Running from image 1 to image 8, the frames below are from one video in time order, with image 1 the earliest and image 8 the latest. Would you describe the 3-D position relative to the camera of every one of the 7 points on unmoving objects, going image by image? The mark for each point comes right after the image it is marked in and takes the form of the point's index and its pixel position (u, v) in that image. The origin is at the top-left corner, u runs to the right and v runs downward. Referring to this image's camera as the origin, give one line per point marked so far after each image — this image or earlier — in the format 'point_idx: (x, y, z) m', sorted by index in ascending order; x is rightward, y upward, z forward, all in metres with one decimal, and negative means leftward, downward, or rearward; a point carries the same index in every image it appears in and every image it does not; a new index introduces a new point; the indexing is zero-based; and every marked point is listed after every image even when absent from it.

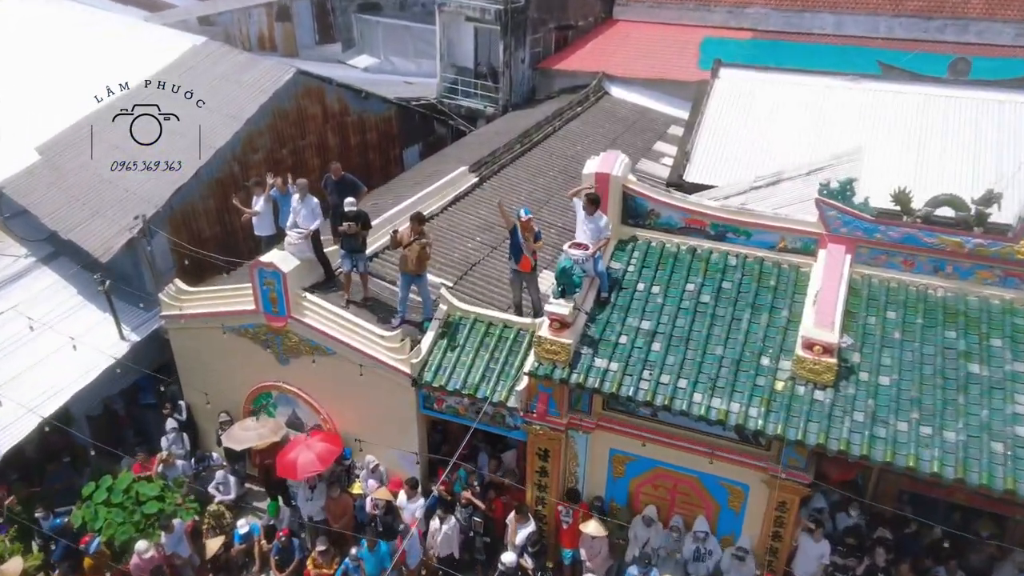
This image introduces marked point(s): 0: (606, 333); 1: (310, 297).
0: (+1.3, -0.6, +10.0) m
1: (-3.0, -0.2, +11.2) m
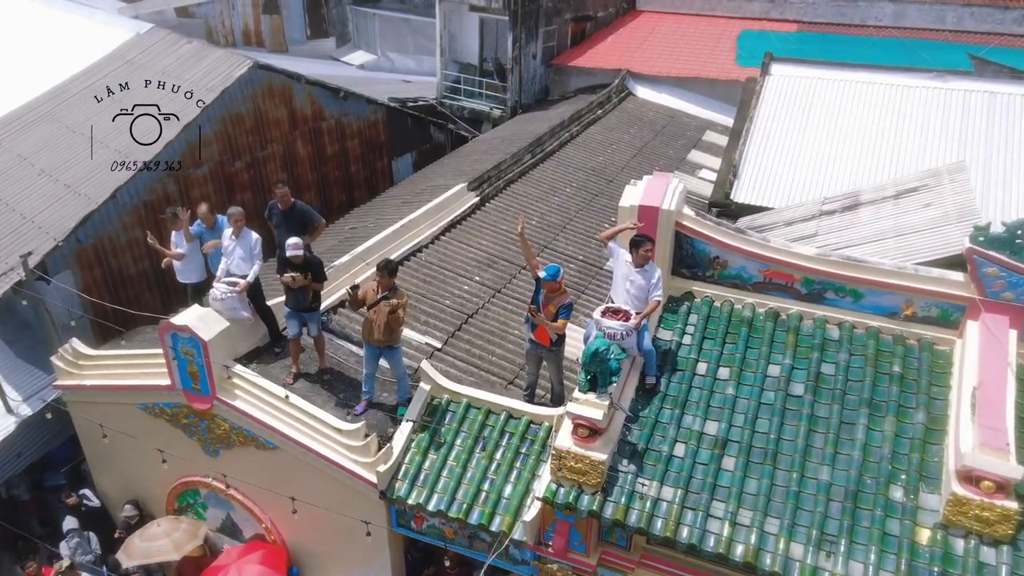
0: (+1.3, -1.4, +6.9) m
1: (-3.0, -0.9, +8.1) m
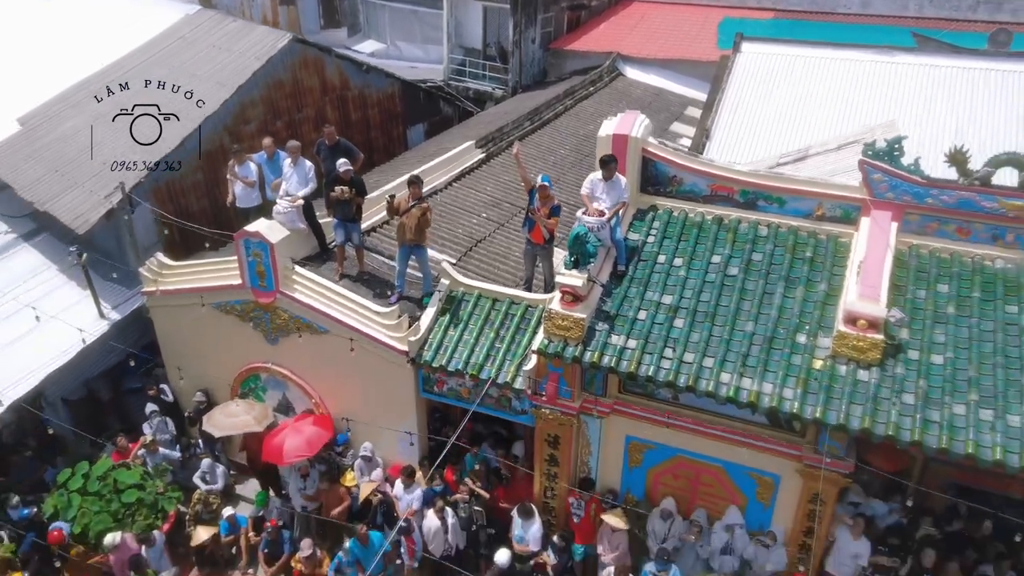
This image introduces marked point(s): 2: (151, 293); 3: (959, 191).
0: (+1.4, -0.2, +9.0) m
1: (-2.9, +0.2, +10.3) m
2: (-5.6, -0.1, +11.5) m
3: (+5.1, +1.1, +8.4) m
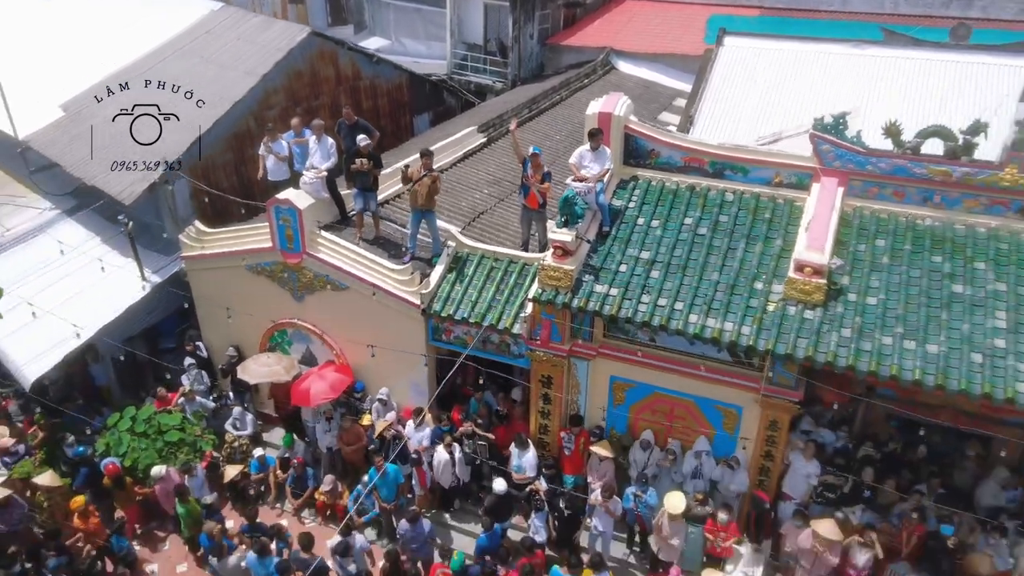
0: (+1.3, +0.4, +10.5) m
1: (-3.0, +0.8, +11.7) m
2: (-5.7, +0.5, +13.0) m
3: (+5.1, +1.7, +9.8) m
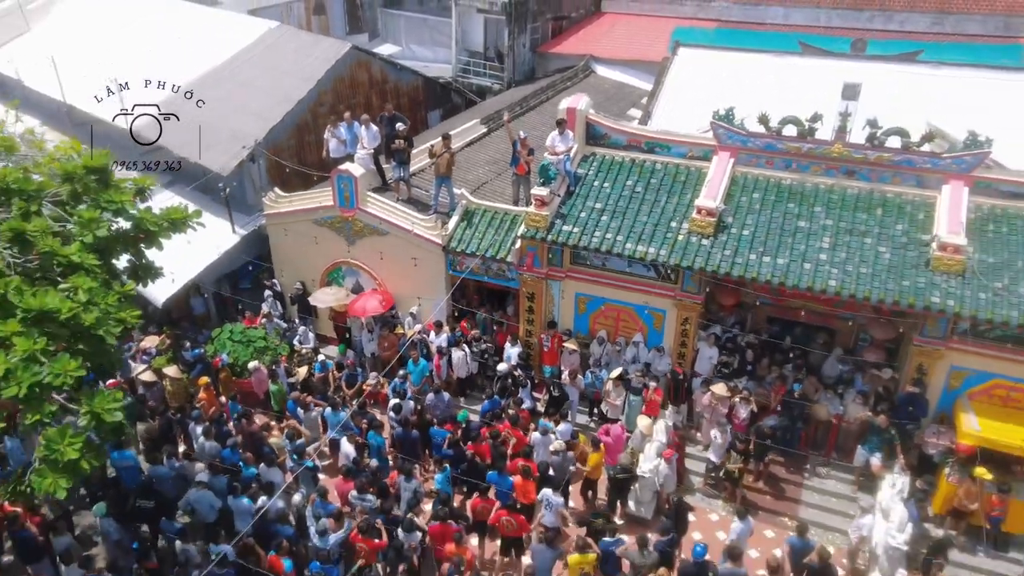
0: (+1.2, +1.6, +15.2) m
1: (-3.1, +2.0, +16.4) m
2: (-5.8, +1.7, +17.6) m
3: (+5.0, +2.9, +14.5) m
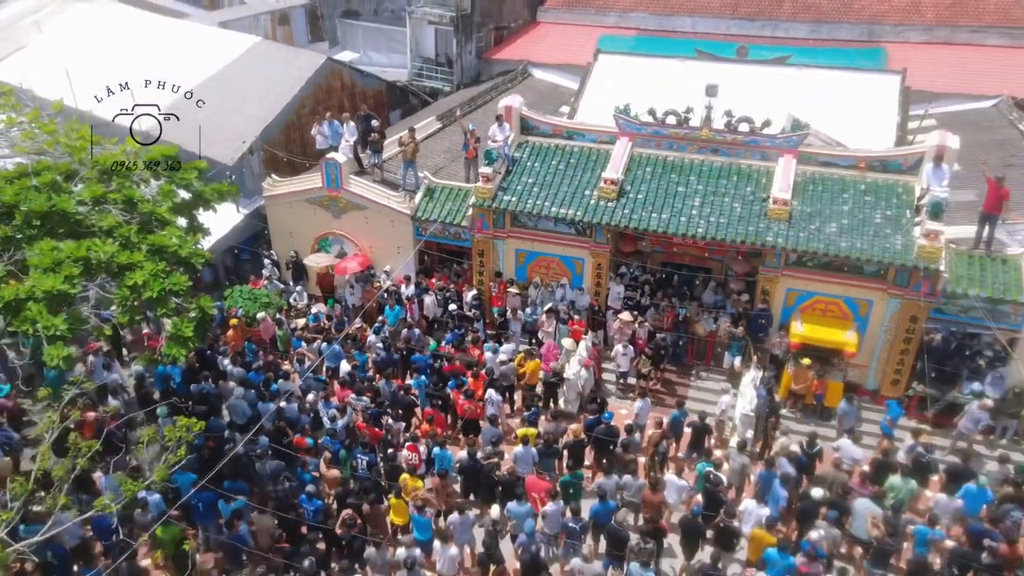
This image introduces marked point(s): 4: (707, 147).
0: (0.0, +2.8, +19.8) m
1: (-4.4, +3.1, +20.7) m
2: (-7.2, +2.7, +21.8) m
3: (+3.7, +4.2, +19.4) m
4: (+5.0, +3.6, +19.1) m
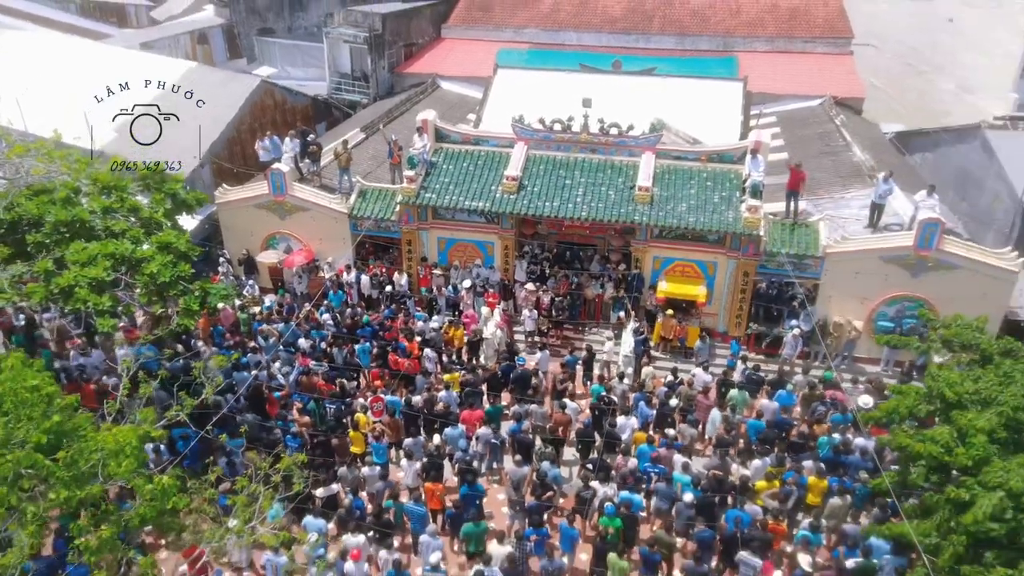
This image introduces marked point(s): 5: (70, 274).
0: (-2.6, +3.4, +24.0) m
1: (-7.1, +3.4, +24.5) m
2: (-10.0, +2.9, +25.2) m
3: (+1.0, +5.0, +24.0) m
4: (+2.4, +4.5, +23.9) m
5: (-8.8, +0.3, +14.8) m
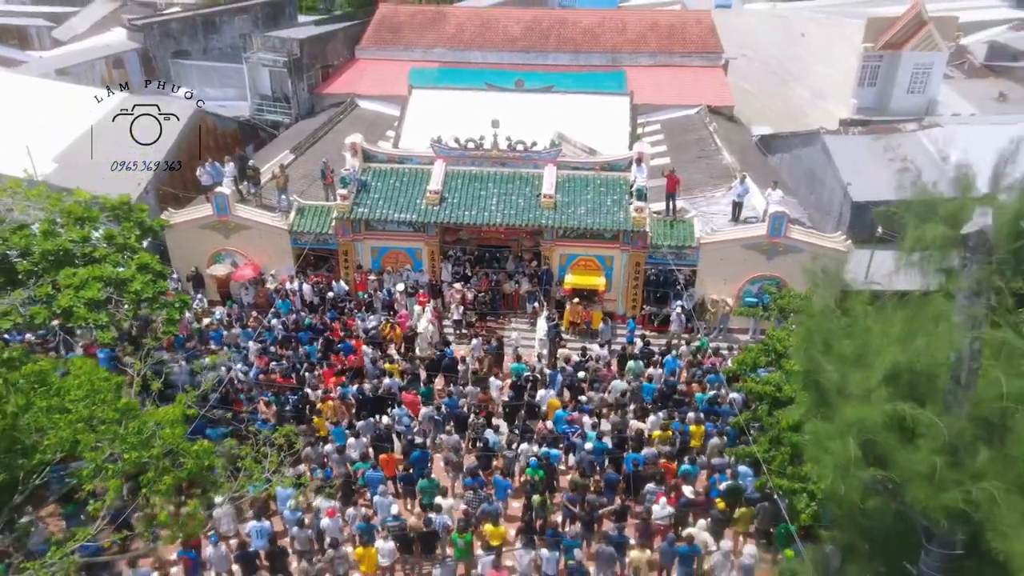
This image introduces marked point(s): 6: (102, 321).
0: (-5.5, +3.2, +27.1) m
1: (-10.0, +3.0, +27.1) m
2: (-12.9, +2.3, +27.5) m
3: (-2.0, +5.1, +27.5) m
4: (-0.5, +4.7, +27.6) m
5: (-10.4, -0.2, +17.2) m
6: (-9.5, -0.8, +17.2) m
